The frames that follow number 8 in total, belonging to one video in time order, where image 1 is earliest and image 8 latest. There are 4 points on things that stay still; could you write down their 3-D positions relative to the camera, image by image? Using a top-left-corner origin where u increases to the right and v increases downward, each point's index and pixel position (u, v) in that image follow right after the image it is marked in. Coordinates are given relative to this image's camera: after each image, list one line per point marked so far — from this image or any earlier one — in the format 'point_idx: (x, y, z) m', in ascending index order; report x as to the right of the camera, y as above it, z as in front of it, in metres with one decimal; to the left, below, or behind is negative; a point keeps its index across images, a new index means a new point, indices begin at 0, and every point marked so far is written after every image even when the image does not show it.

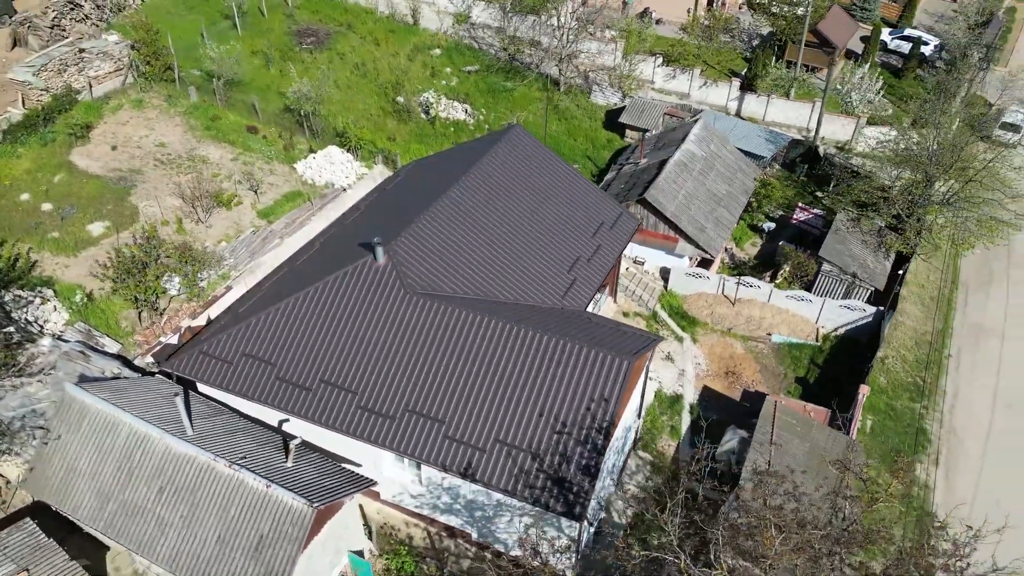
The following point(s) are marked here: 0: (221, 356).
0: (-7.6, -1.8, +19.8) m
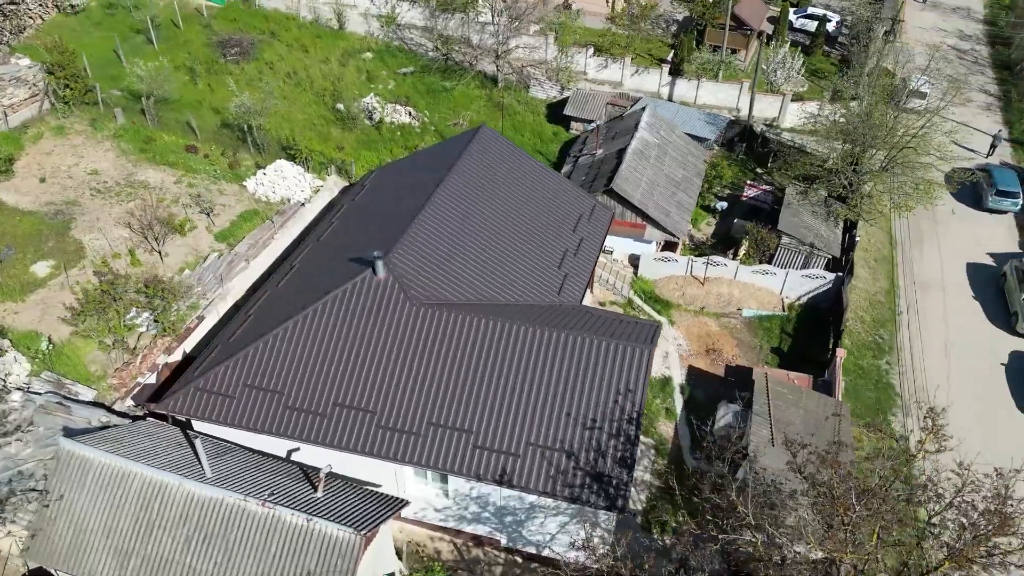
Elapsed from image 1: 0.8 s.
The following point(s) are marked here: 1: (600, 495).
0: (-7.2, -2.6, +18.8) m
1: (+2.0, -4.7, +16.8) m
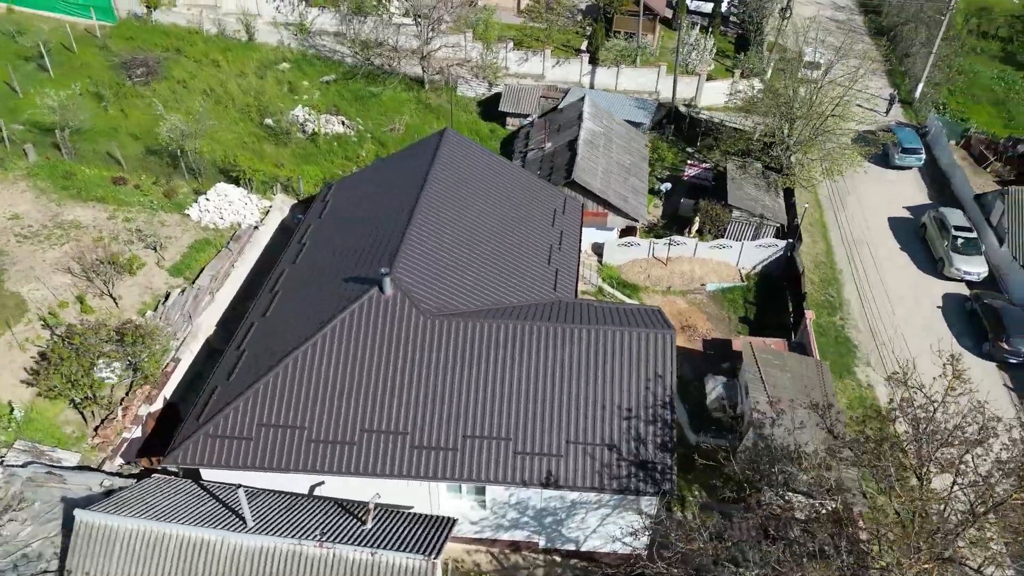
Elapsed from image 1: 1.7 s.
0: (-6.5, -3.4, +17.7) m
1: (+3.1, -4.4, +17.0) m
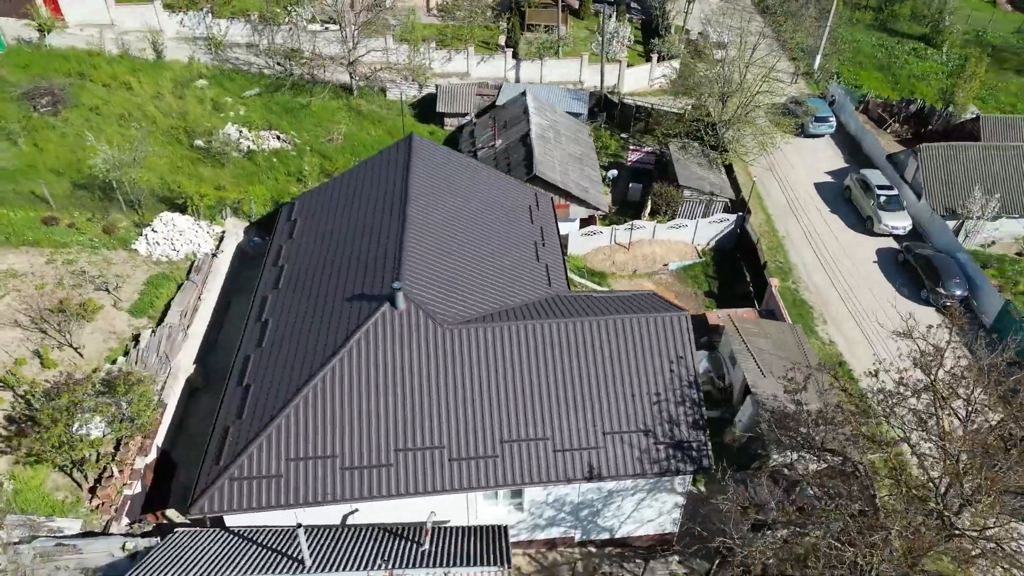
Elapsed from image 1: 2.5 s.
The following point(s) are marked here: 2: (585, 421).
0: (-5.6, -4.2, +16.8) m
1: (+4.1, -4.1, +17.5) m
2: (+1.8, -3.1, +17.7) m
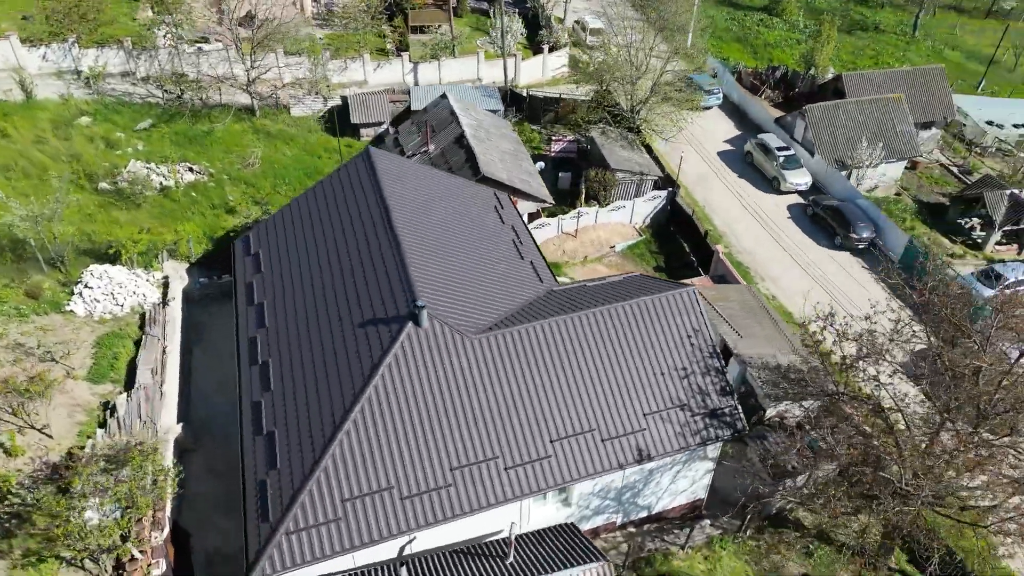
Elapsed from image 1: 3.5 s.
0: (-4.1, -4.9, +15.9) m
1: (+5.2, -3.4, +18.4) m
2: (+2.7, -2.9, +18.2) m
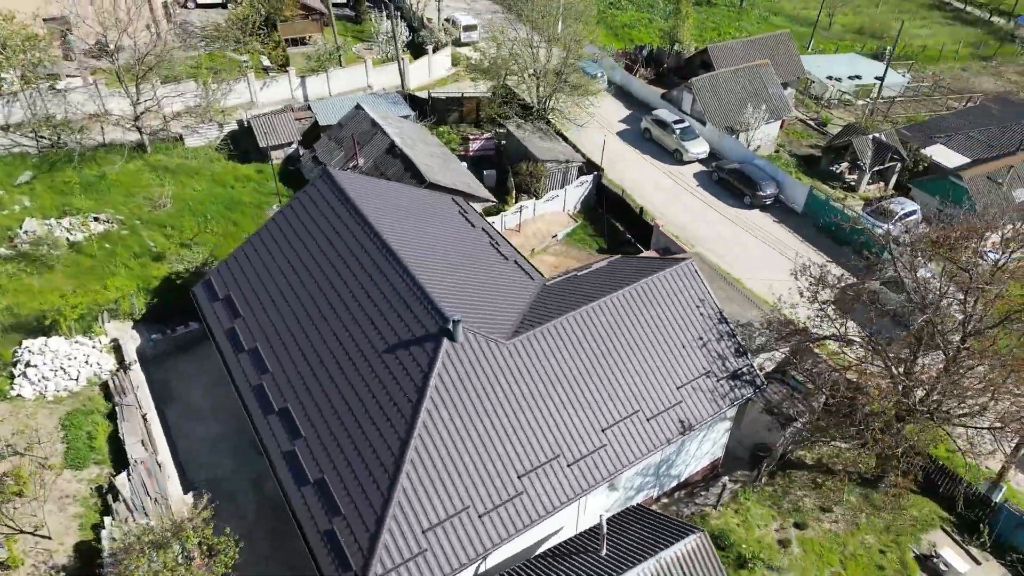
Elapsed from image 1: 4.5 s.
0: (-2.2, -5.5, +15.3) m
1: (+6.1, -2.6, +19.5) m
2: (+3.7, -2.4, +18.8) m
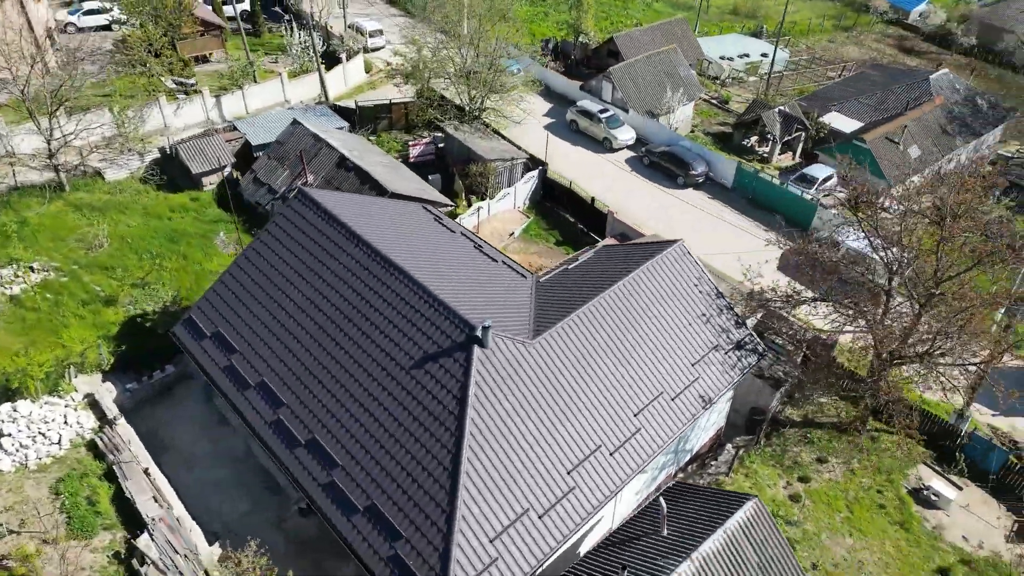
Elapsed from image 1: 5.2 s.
0: (-0.7, -5.7, +15.2) m
1: (+6.5, -1.8, +20.5) m
2: (+4.2, -1.9, +19.4) m
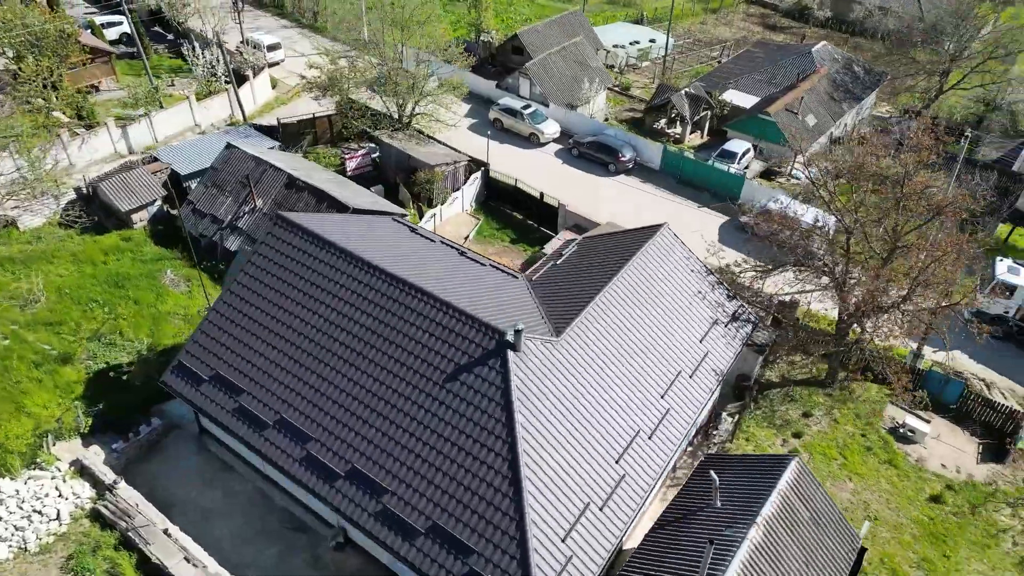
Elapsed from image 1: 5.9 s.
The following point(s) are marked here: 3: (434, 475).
0: (+0.9, -5.7, +15.2) m
1: (+6.7, -1.1, +21.5) m
2: (+4.6, -1.5, +20.1) m
3: (-1.7, -4.1, +16.2) m
